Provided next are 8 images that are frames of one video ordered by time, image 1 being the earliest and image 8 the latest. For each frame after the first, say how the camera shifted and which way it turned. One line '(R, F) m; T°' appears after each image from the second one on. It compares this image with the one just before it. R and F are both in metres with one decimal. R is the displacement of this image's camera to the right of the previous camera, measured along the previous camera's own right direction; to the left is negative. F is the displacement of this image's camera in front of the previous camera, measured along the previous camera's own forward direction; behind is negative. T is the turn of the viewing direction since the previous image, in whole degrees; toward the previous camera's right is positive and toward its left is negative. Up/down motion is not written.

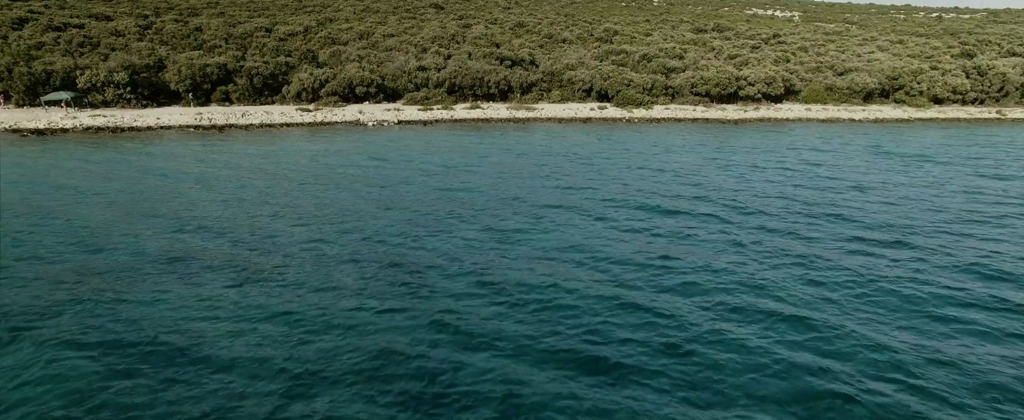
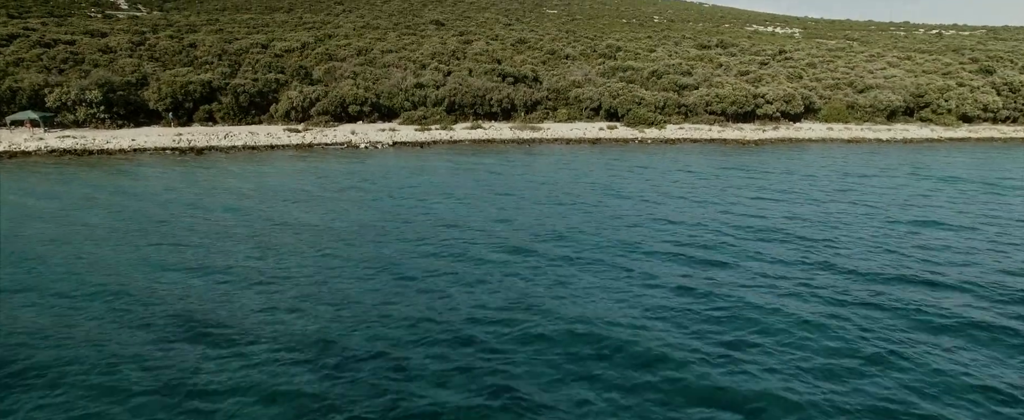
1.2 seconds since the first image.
(-0.2, +2.9) m; 0°
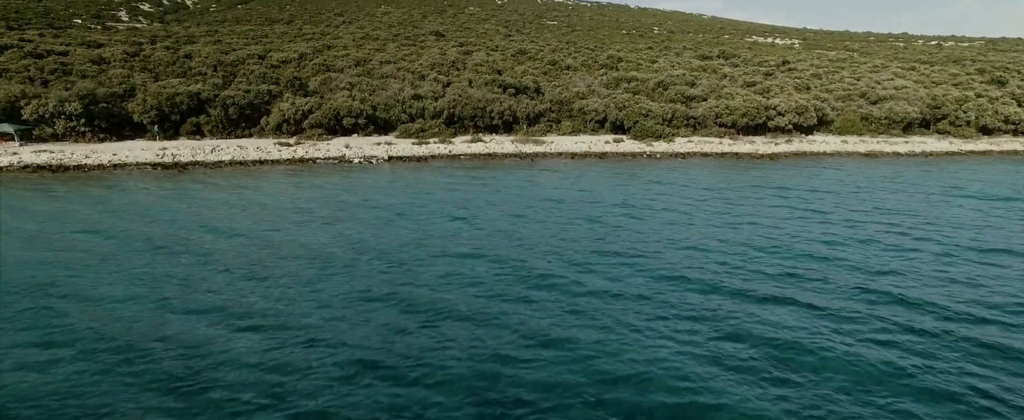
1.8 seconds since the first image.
(-0.1, +1.9) m; 0°
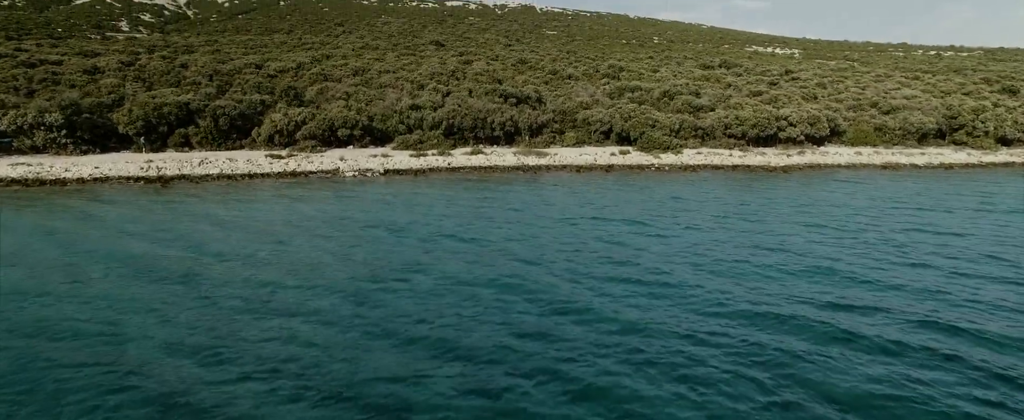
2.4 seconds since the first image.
(-0.1, +1.6) m; 0°
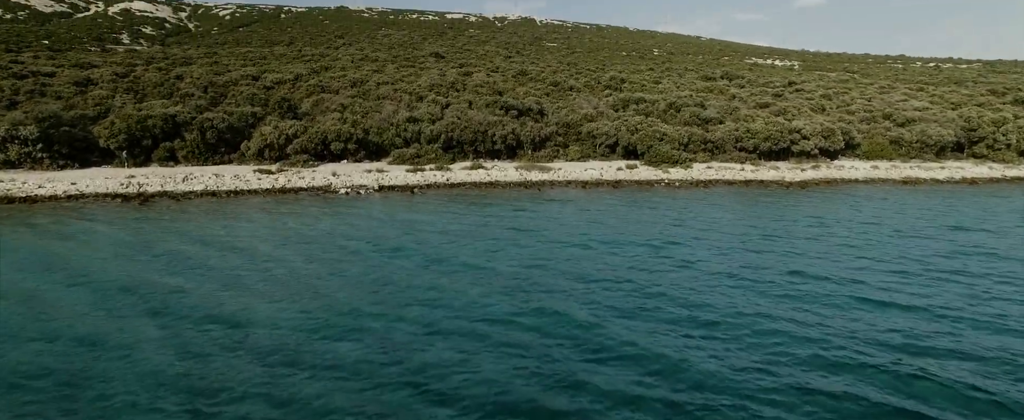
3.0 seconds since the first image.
(-0.1, +1.8) m; 0°
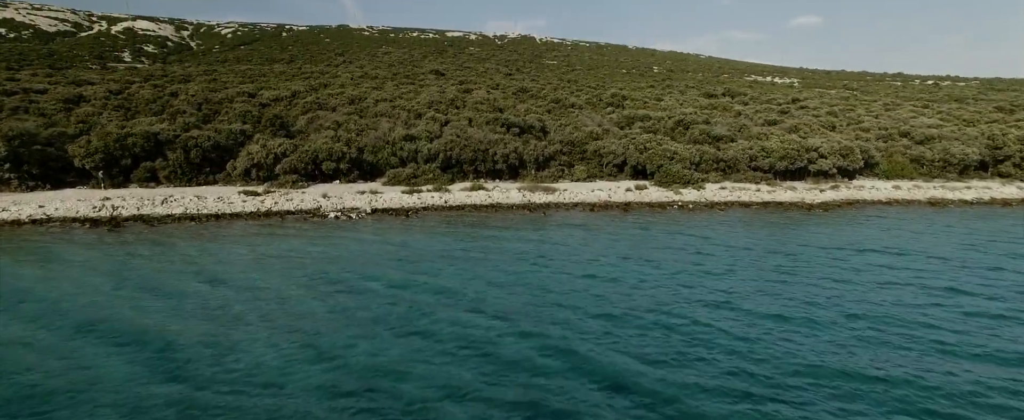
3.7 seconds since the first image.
(-0.1, +2.1) m; 0°
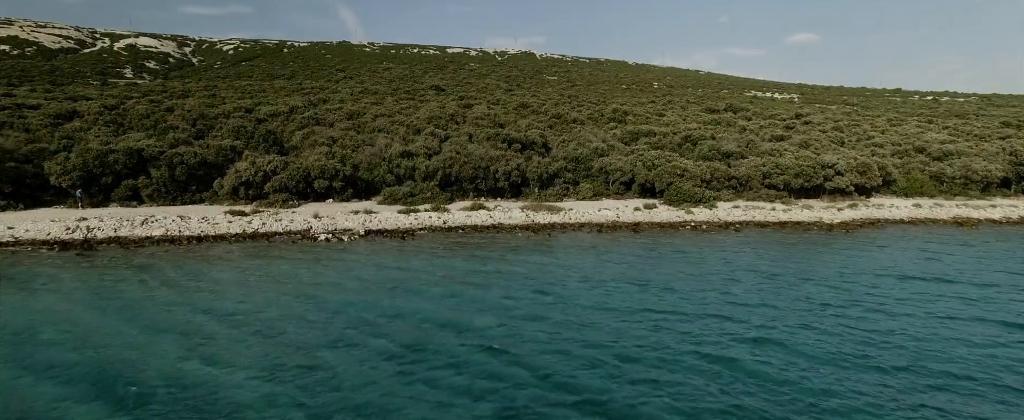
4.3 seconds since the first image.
(-0.1, +1.8) m; 0°
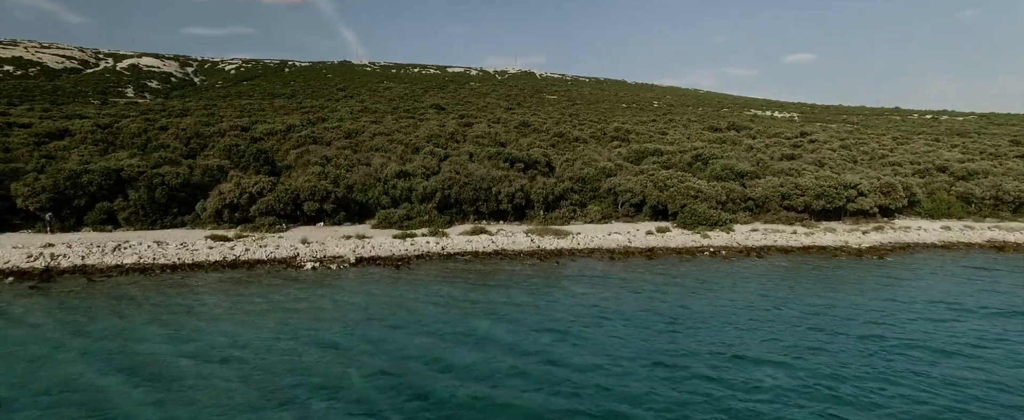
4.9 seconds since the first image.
(-0.1, +2.2) m; 0°
